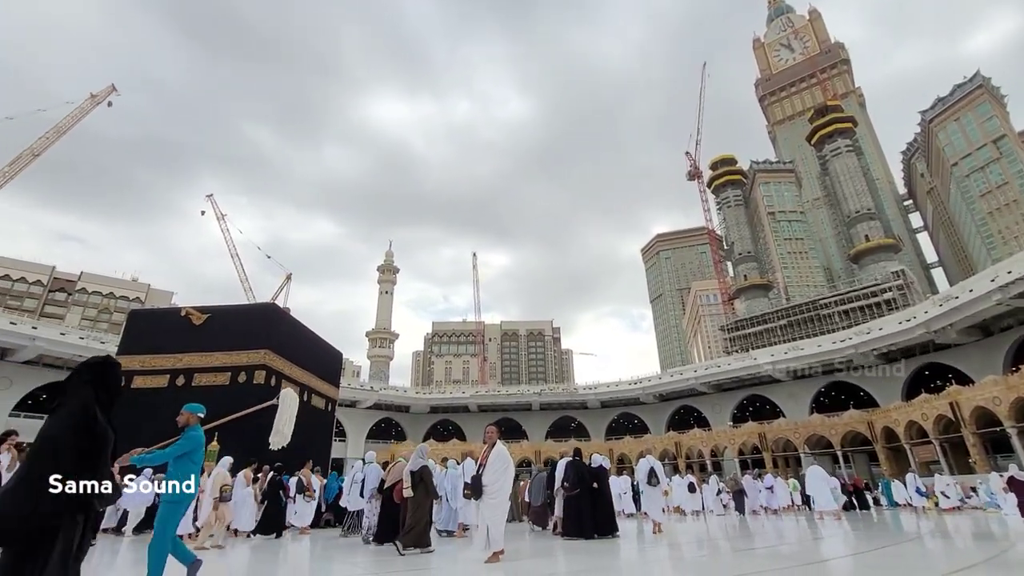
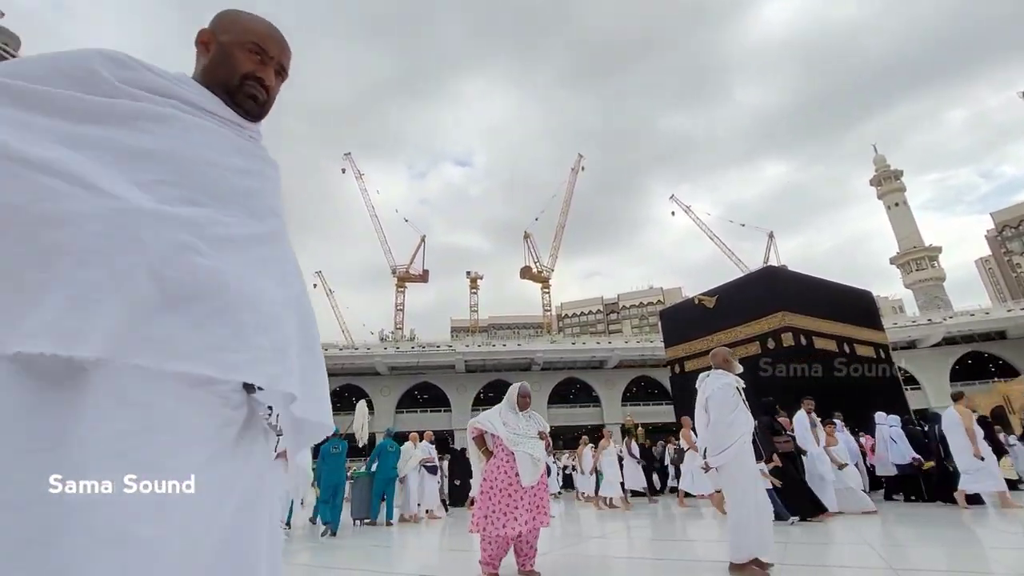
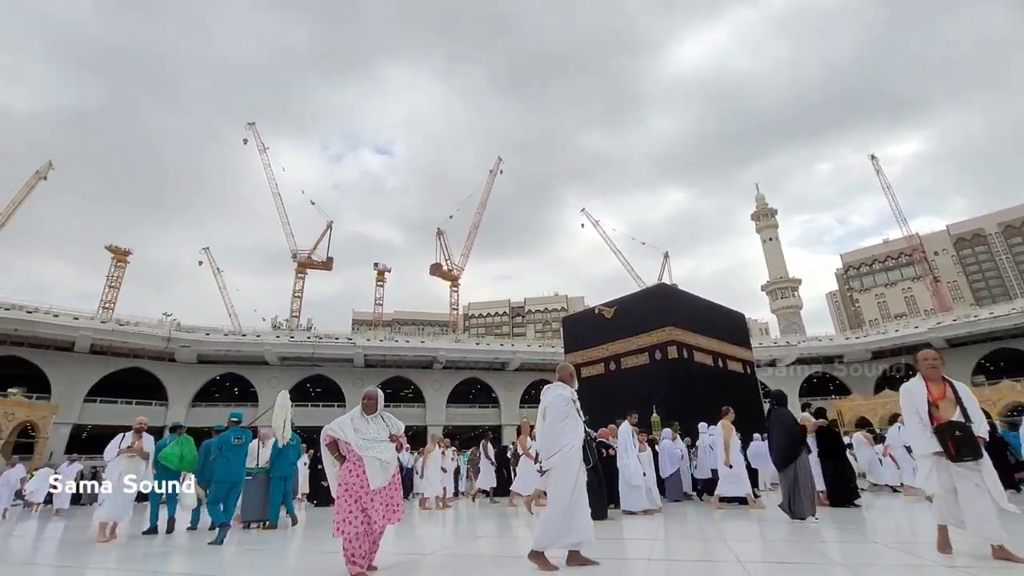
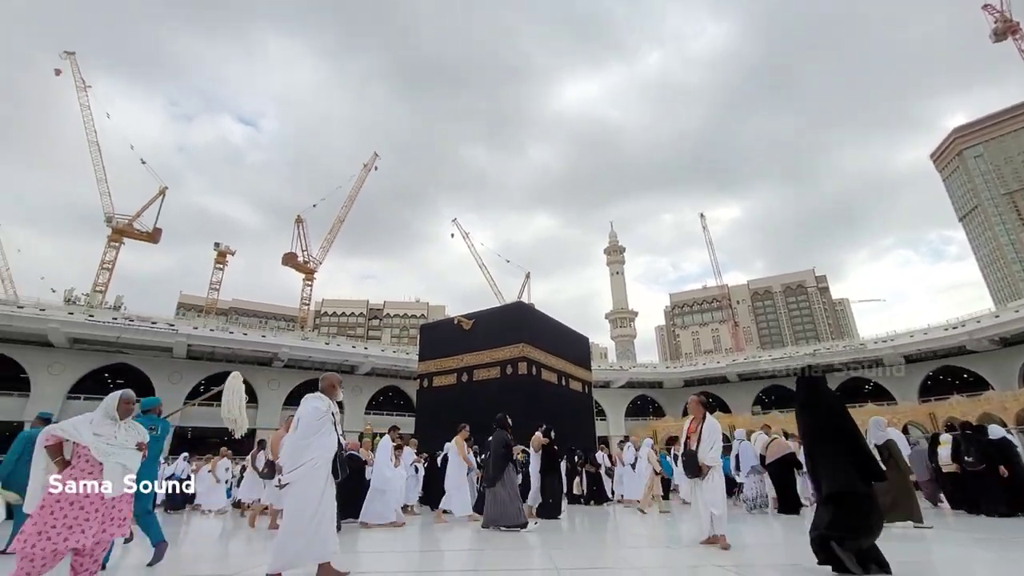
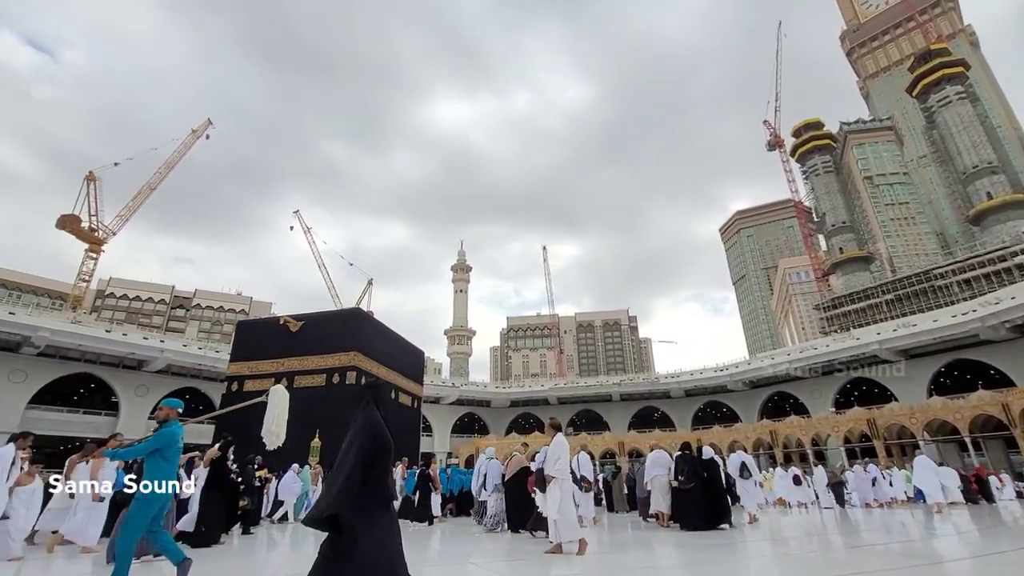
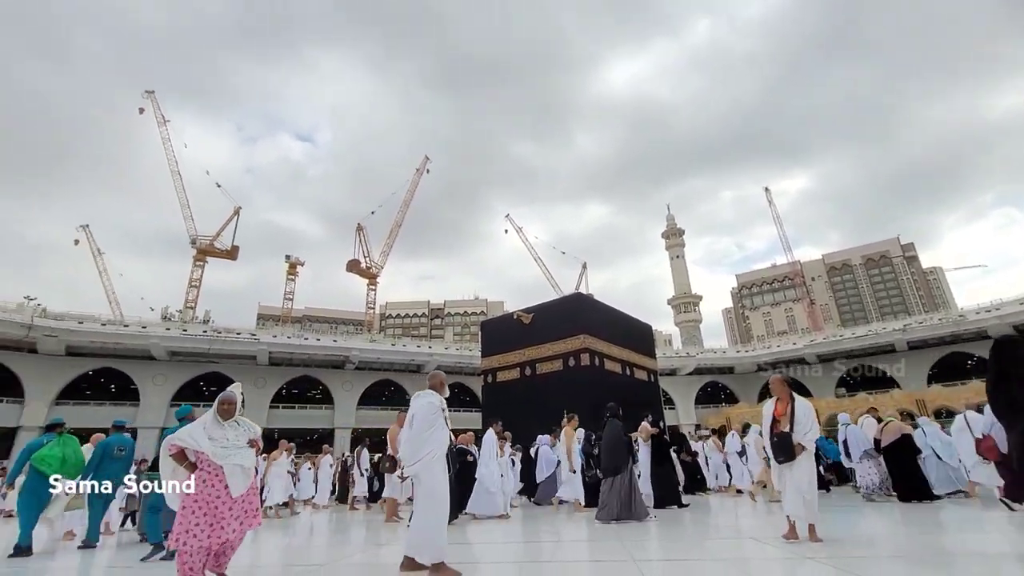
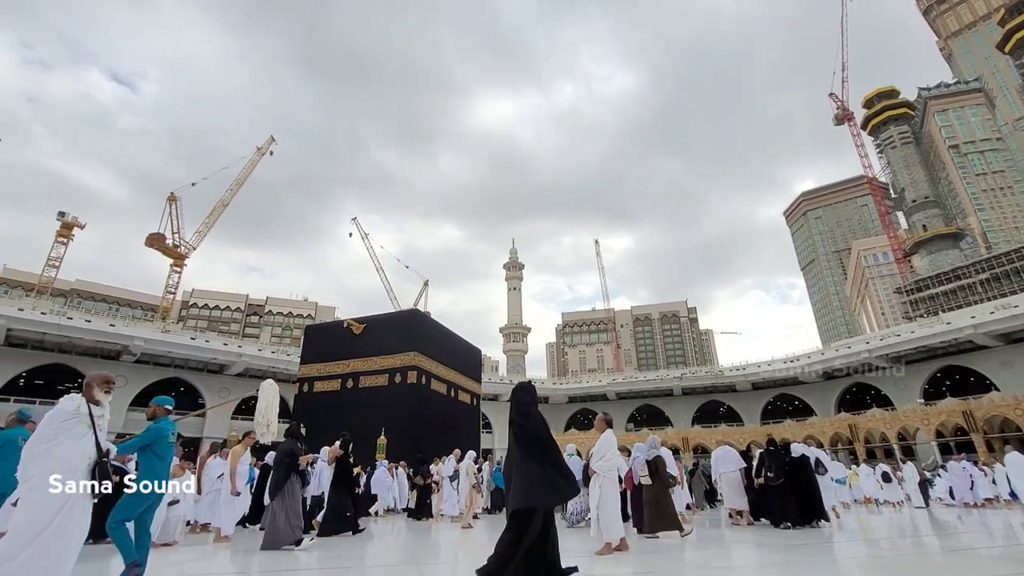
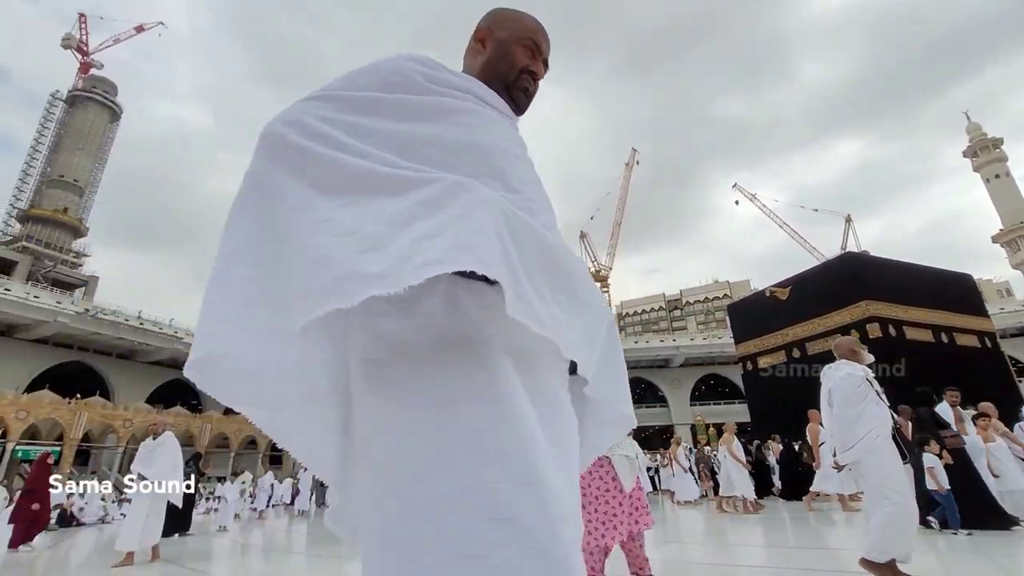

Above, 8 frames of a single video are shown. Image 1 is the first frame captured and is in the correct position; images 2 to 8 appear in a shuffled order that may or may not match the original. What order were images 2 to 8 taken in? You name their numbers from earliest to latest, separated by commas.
5, 7, 4, 6, 3, 2, 8
